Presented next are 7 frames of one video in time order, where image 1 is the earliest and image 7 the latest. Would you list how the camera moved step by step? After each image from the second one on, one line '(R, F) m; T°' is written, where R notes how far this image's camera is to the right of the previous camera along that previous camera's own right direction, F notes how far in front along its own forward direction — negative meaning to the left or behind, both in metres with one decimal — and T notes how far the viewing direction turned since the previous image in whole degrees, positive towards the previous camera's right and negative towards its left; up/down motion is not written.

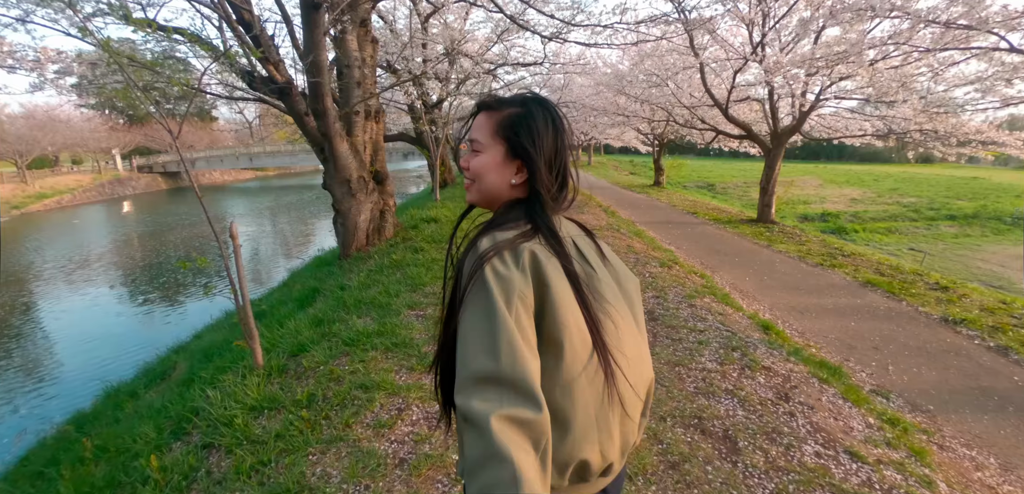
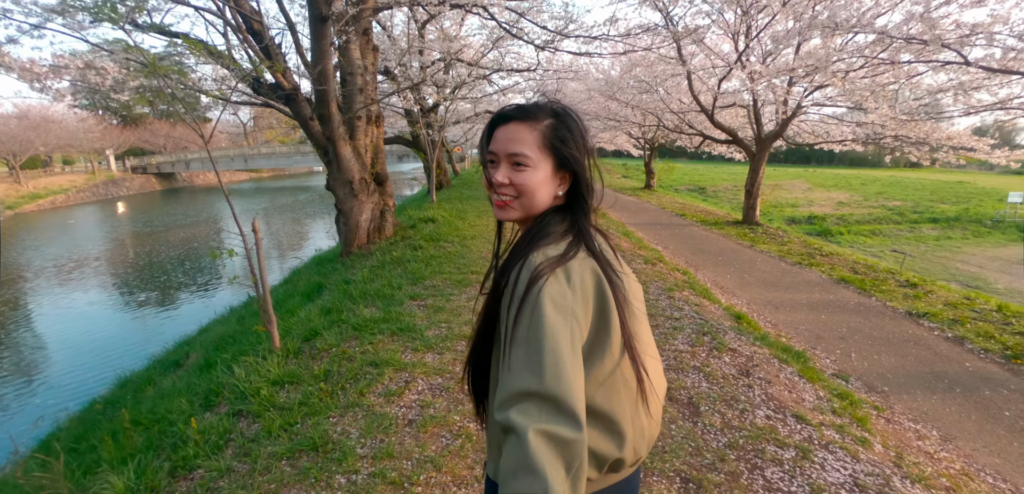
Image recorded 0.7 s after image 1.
(0.0, -0.4) m; +1°
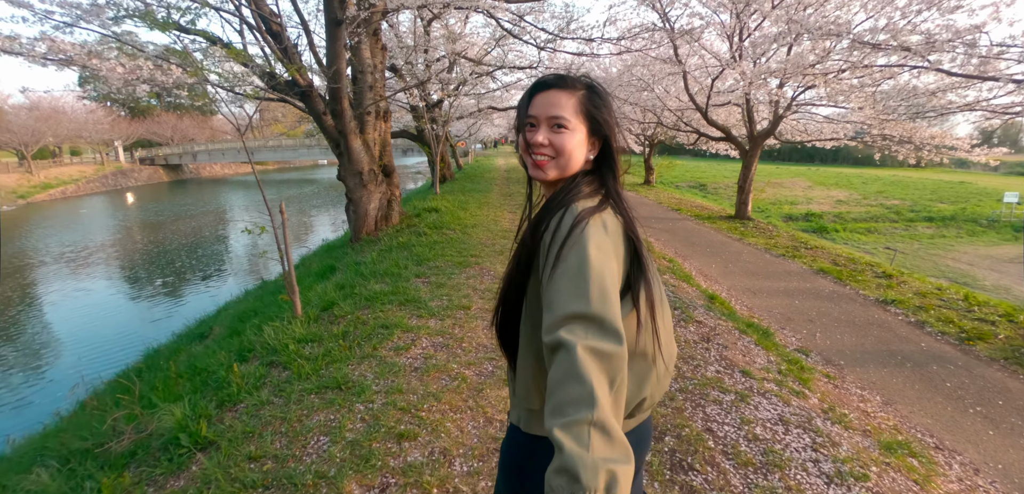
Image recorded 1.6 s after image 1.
(+0.1, -0.5) m; 0°
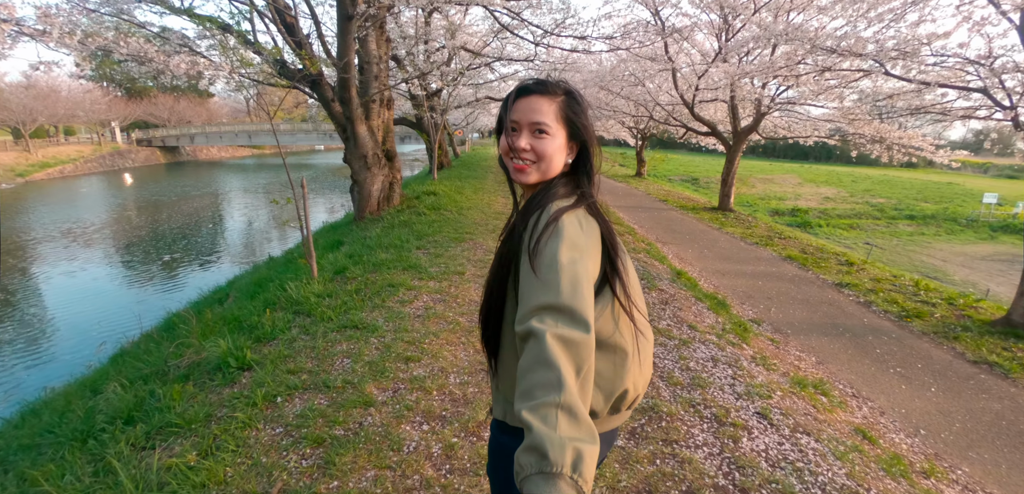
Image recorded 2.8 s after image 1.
(+0.1, -0.6) m; +1°
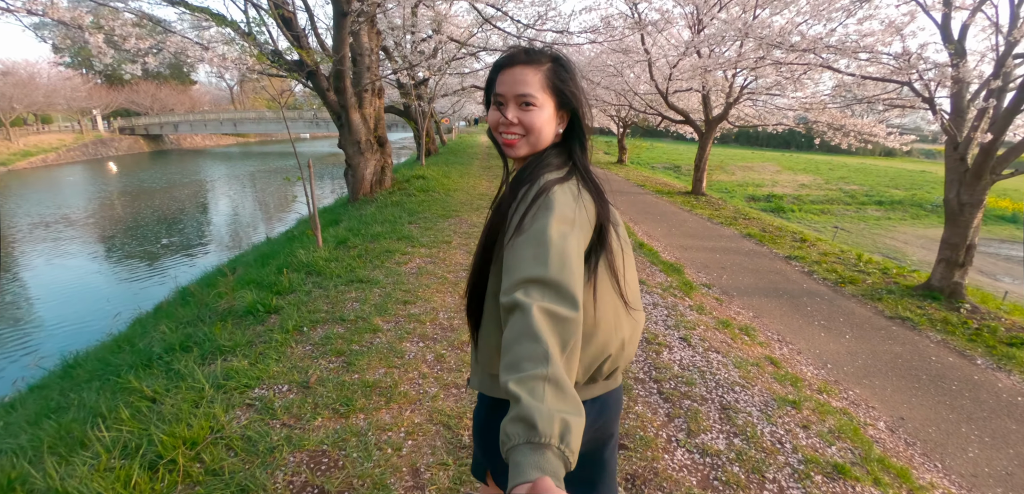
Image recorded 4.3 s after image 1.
(+0.1, -0.7) m; +1°
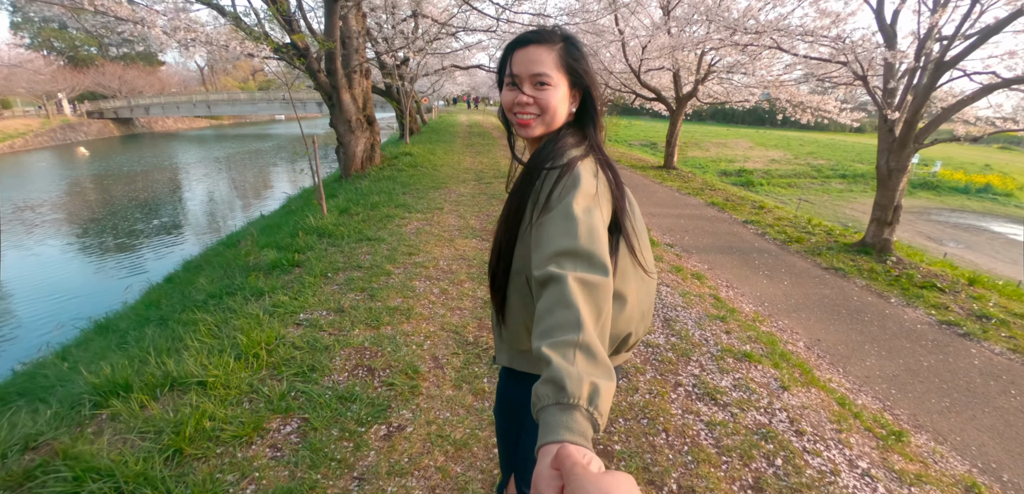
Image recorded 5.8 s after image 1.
(-0.1, -0.7) m; +2°
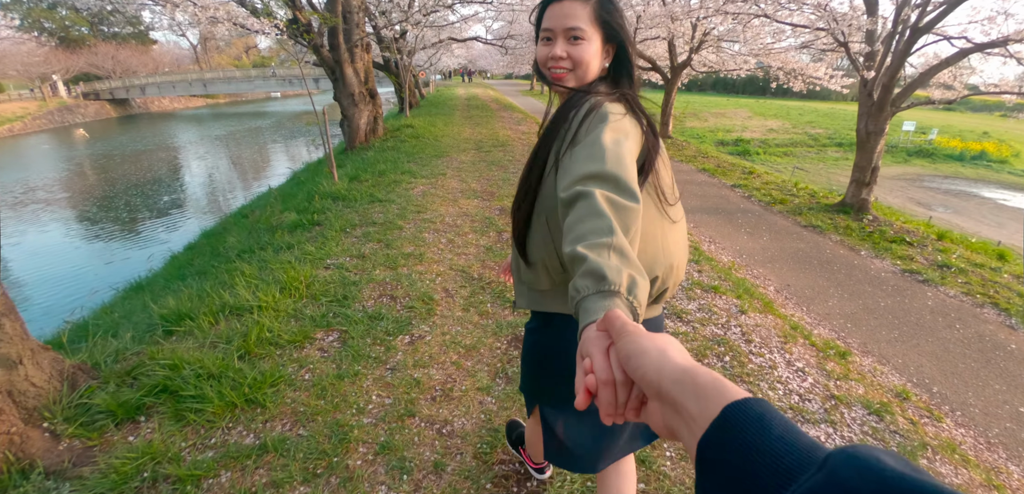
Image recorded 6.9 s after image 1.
(0.0, -0.5) m; 0°
